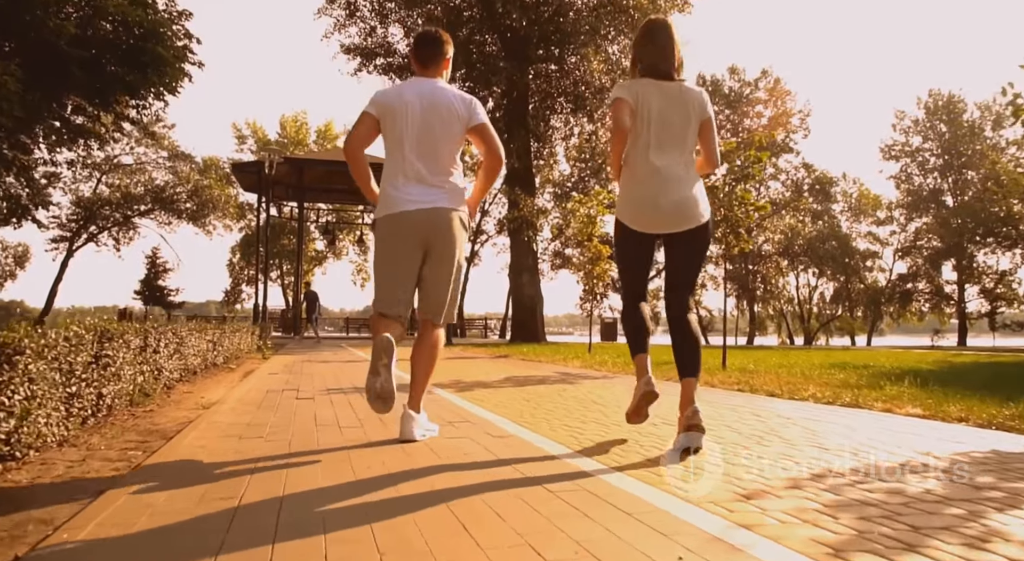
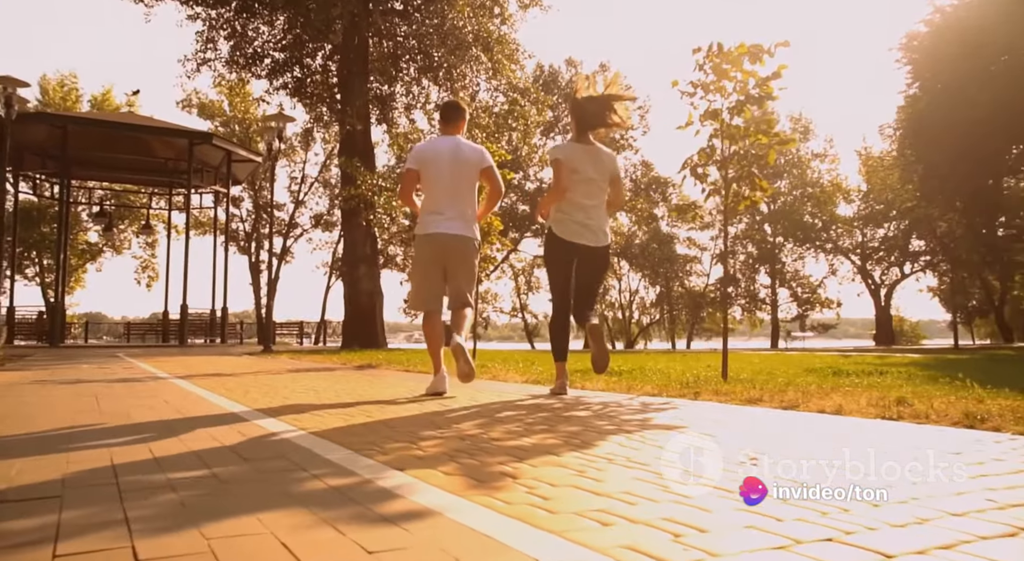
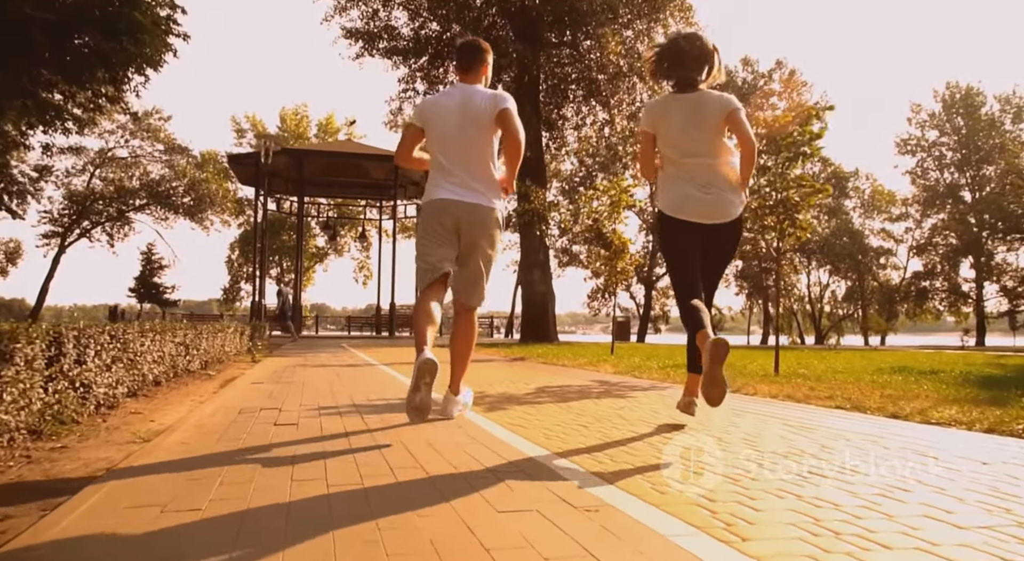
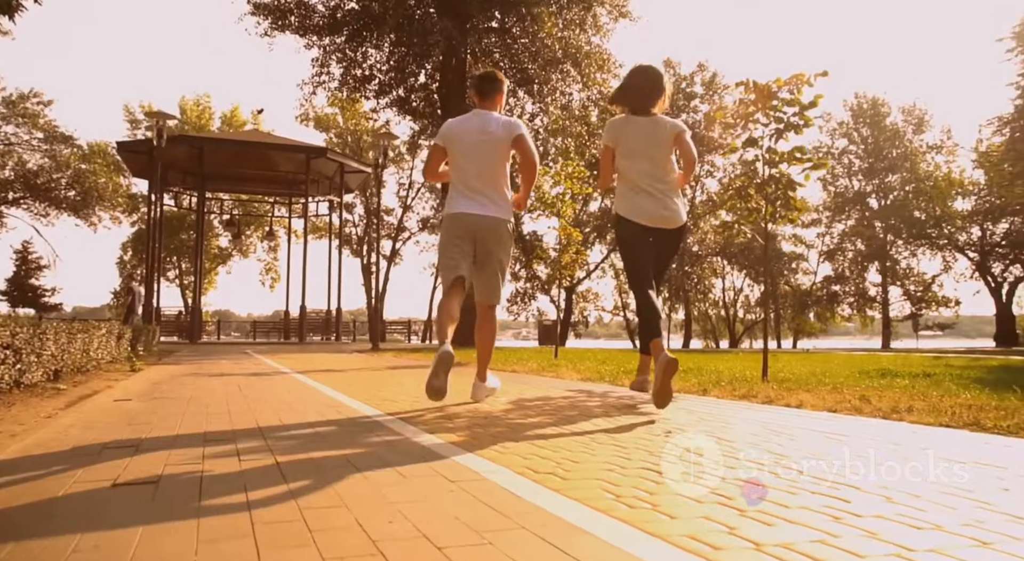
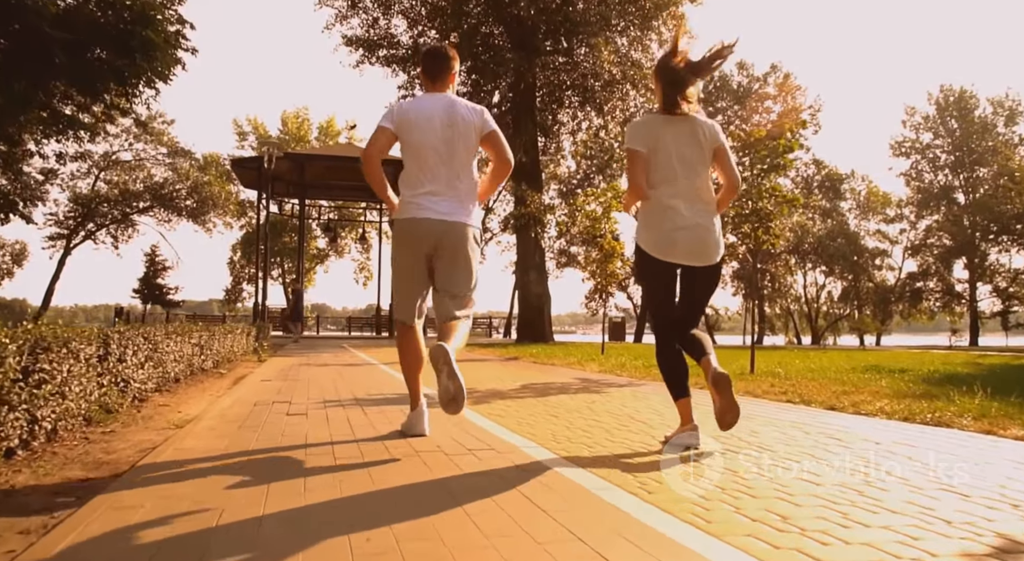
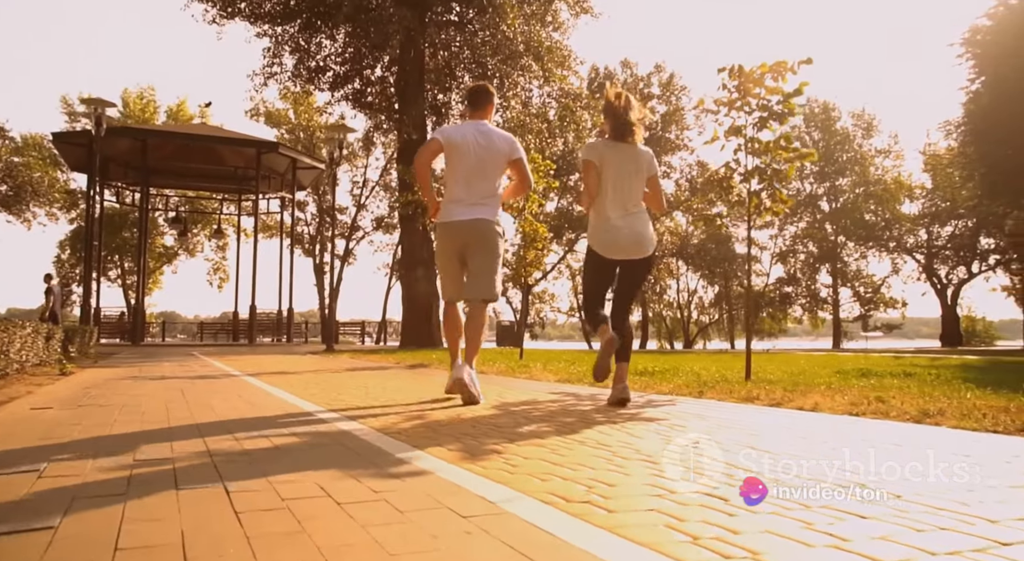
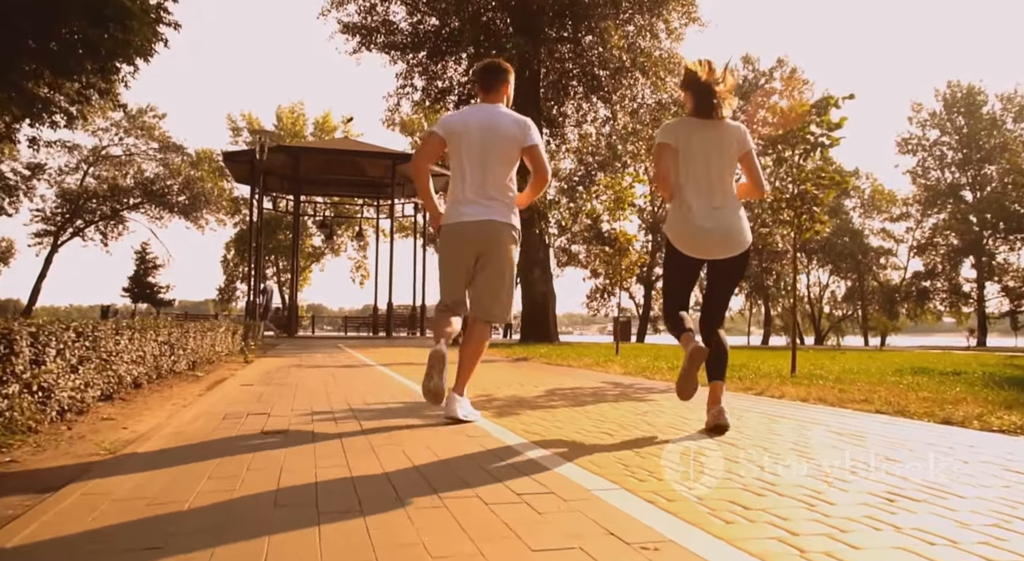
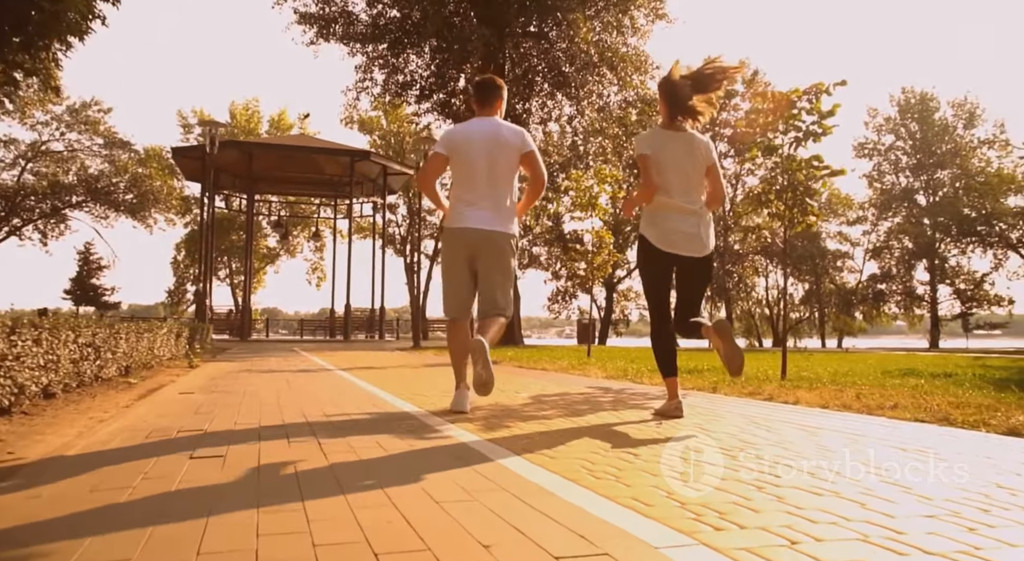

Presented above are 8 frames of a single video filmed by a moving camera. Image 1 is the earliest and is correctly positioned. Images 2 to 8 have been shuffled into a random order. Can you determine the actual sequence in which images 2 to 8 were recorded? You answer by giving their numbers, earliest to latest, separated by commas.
5, 3, 7, 8, 4, 6, 2
